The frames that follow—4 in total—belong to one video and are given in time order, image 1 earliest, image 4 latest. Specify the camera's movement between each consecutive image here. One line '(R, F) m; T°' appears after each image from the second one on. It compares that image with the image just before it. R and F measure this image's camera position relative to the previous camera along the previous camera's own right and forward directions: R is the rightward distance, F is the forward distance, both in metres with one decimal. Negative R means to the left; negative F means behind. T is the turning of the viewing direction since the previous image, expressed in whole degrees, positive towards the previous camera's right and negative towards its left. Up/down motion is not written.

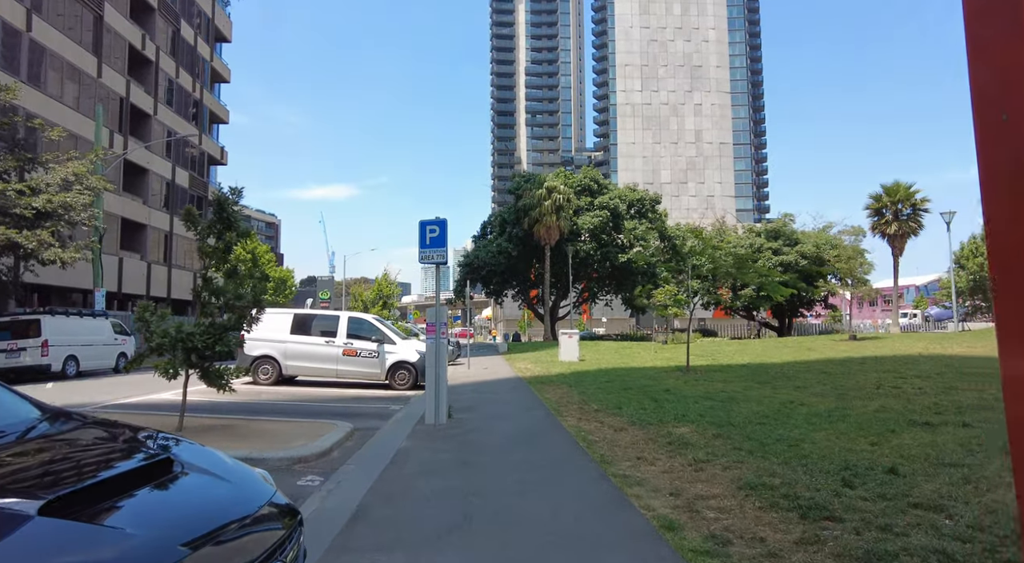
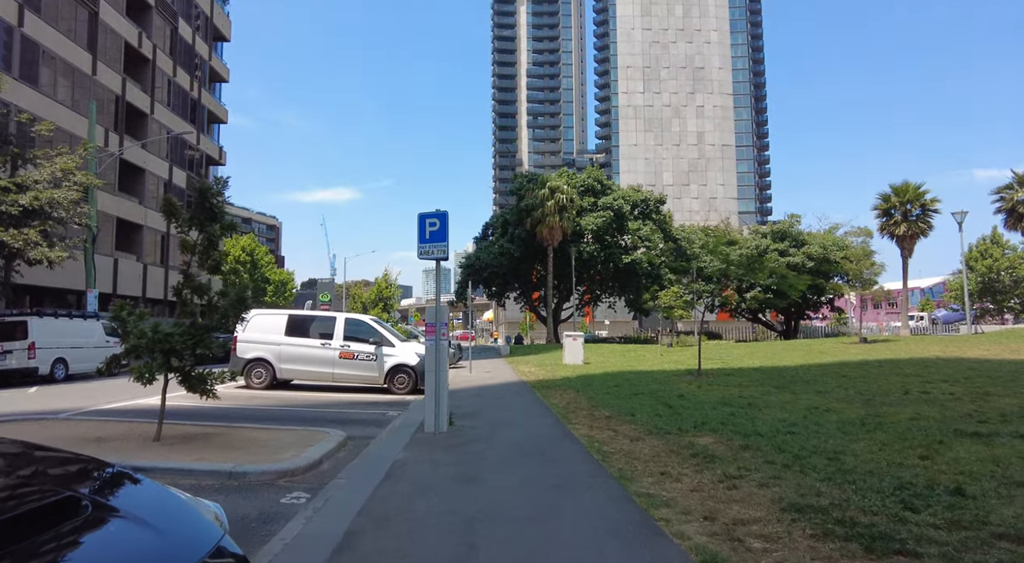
(-0.1, +0.6) m; 0°
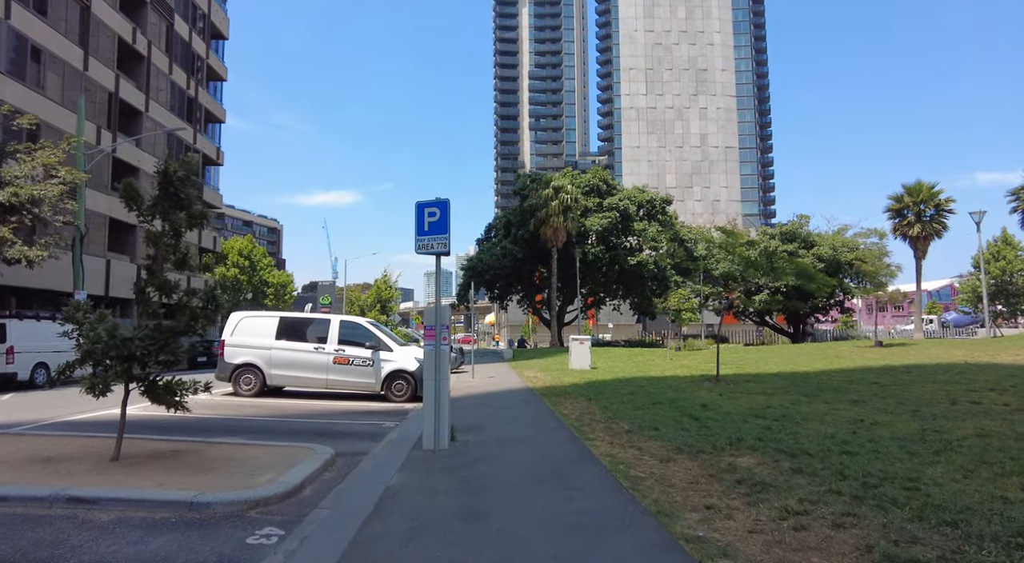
(-0.1, +0.9) m; 0°
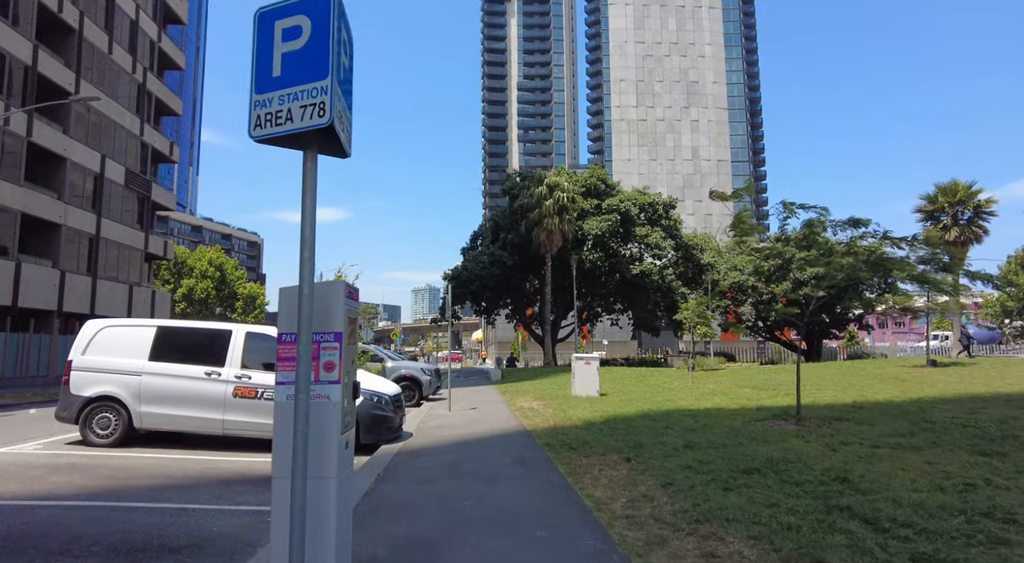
(0.0, +4.4) m; +1°
